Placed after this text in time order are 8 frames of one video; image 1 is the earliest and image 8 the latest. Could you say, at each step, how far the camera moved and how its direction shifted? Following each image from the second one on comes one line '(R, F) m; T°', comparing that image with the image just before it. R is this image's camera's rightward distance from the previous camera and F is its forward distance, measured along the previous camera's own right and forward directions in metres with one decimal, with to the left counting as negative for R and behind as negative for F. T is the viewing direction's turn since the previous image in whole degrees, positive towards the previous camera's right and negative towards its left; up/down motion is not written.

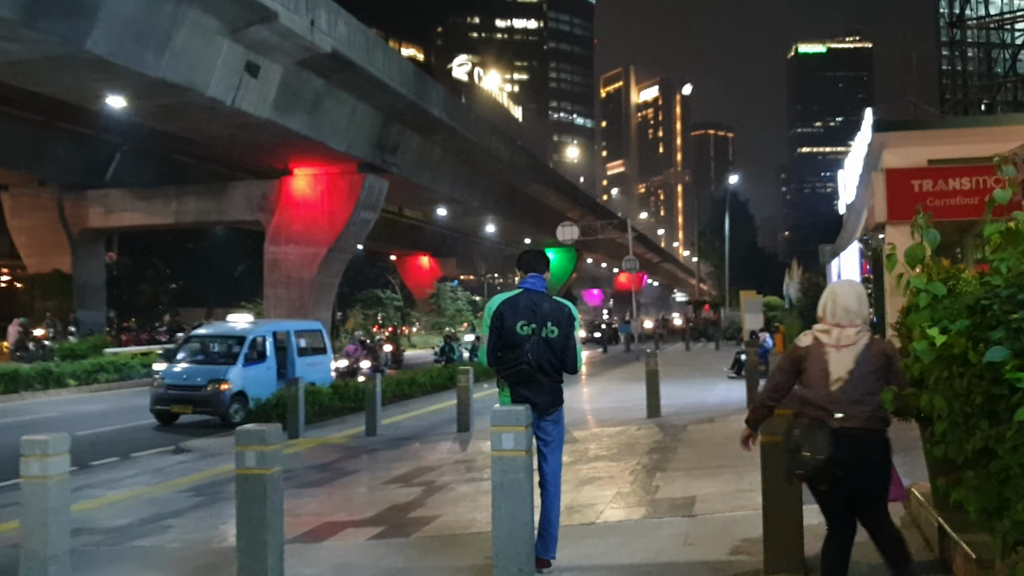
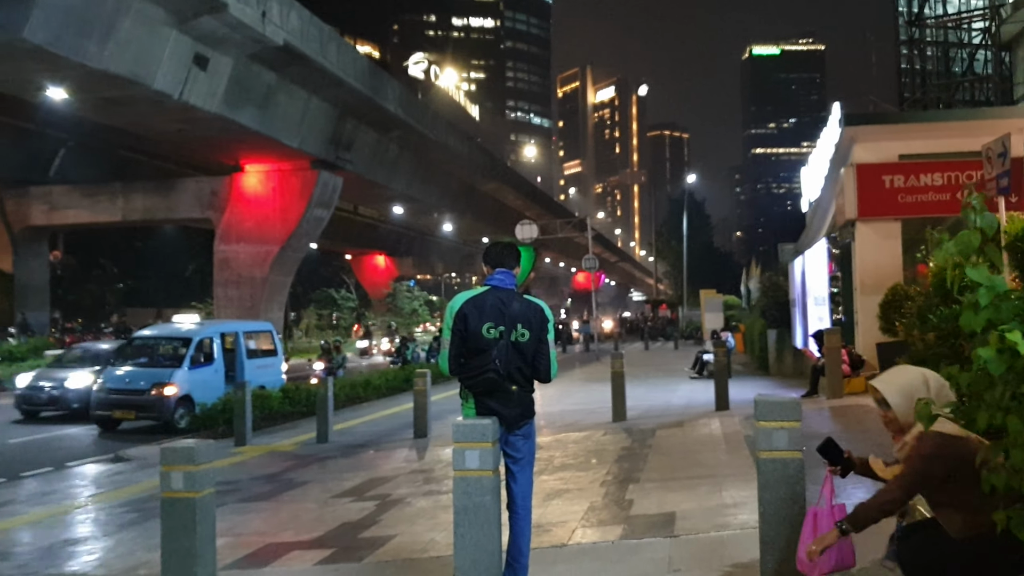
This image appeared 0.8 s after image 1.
(0.0, +0.6) m; +3°
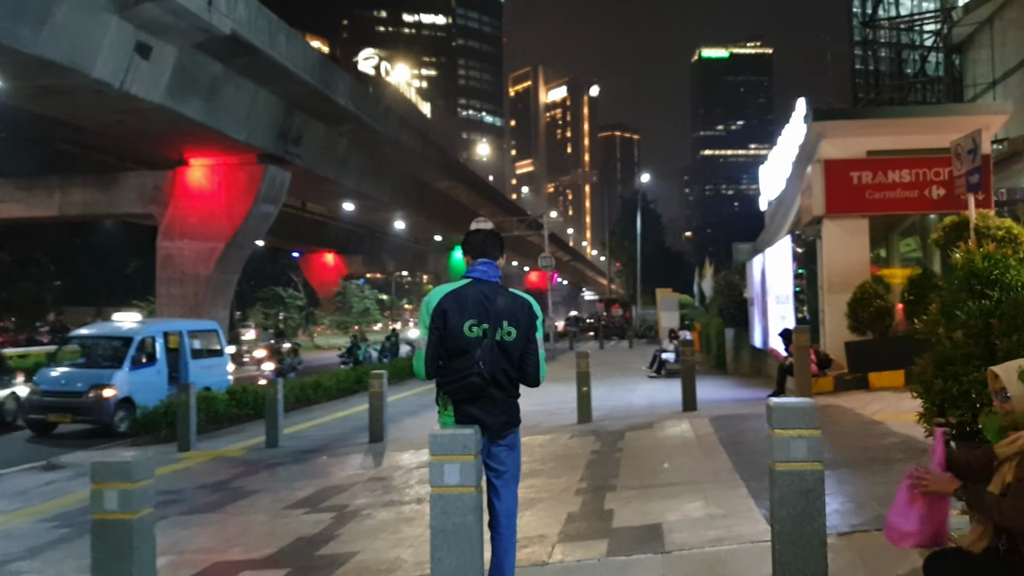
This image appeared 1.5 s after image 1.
(-0.2, +0.5) m; +3°
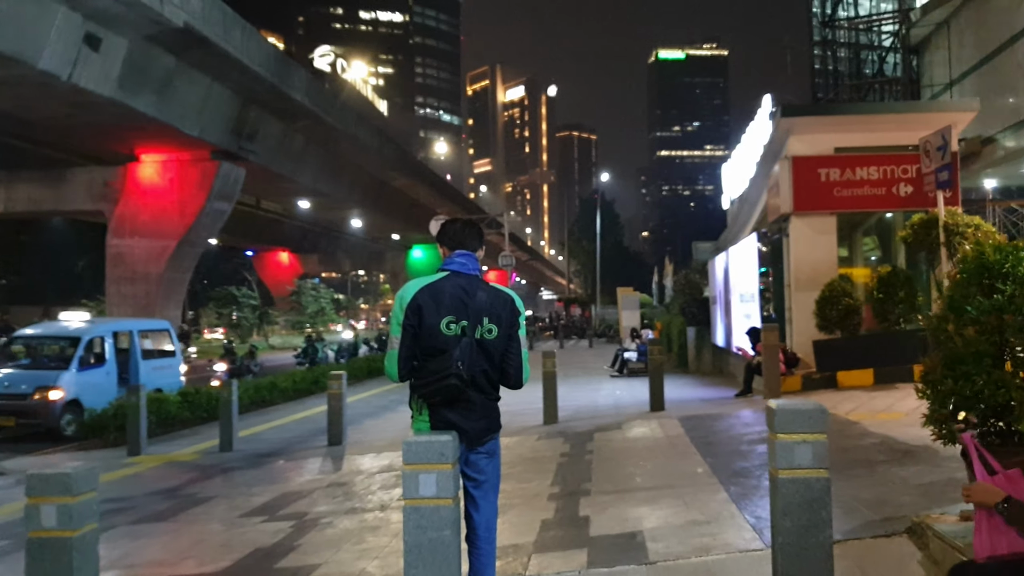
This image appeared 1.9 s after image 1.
(-0.1, +0.3) m; +3°
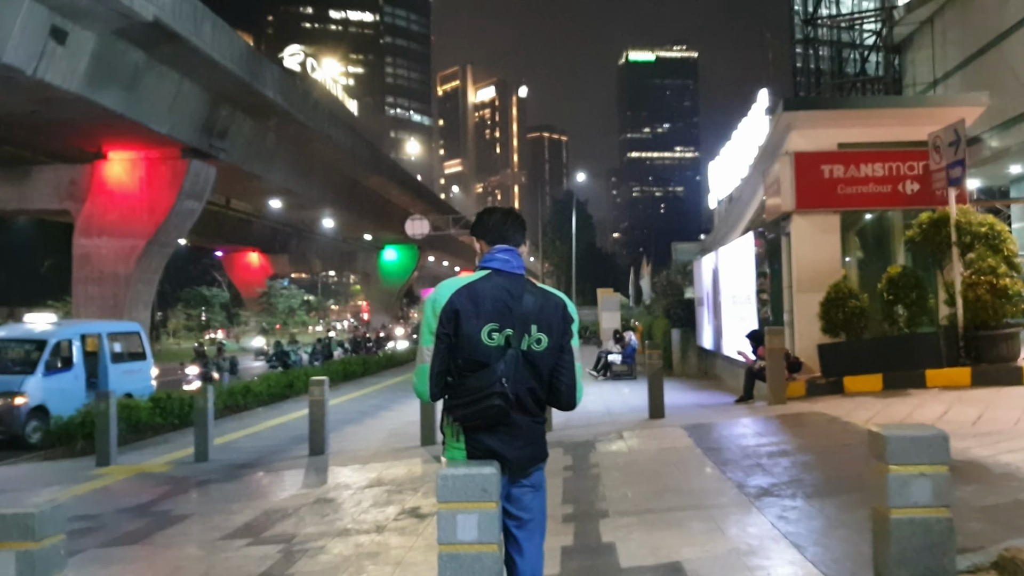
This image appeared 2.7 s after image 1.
(-0.3, +0.6) m; +2°
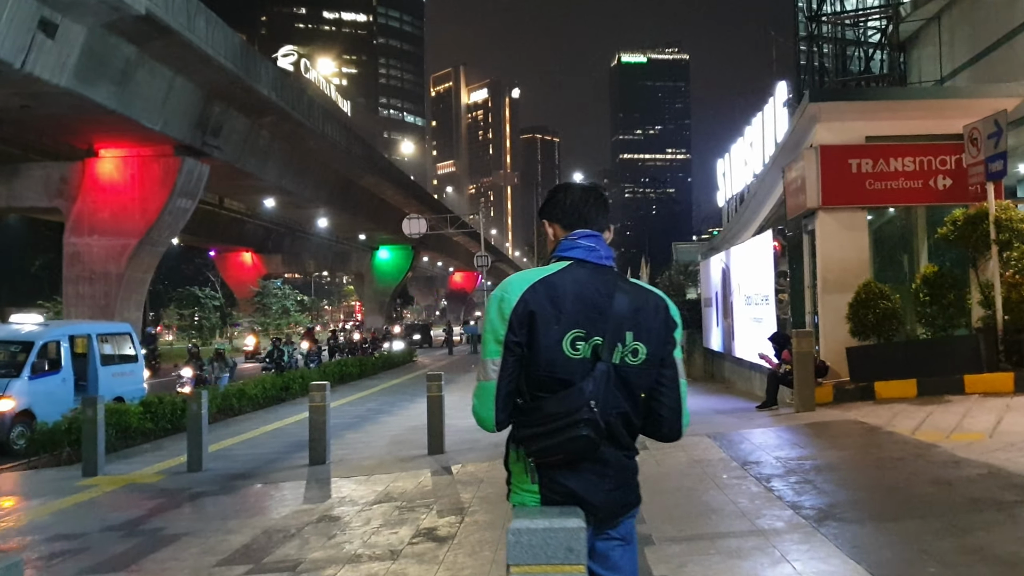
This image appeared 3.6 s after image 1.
(-0.3, +0.6) m; +1°
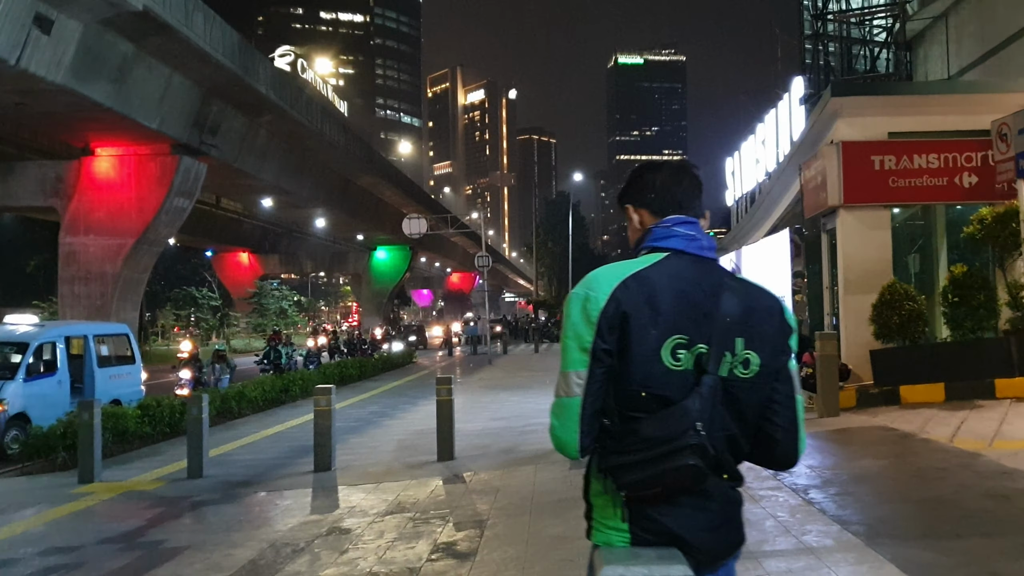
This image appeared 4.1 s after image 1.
(-0.2, +0.4) m; 0°
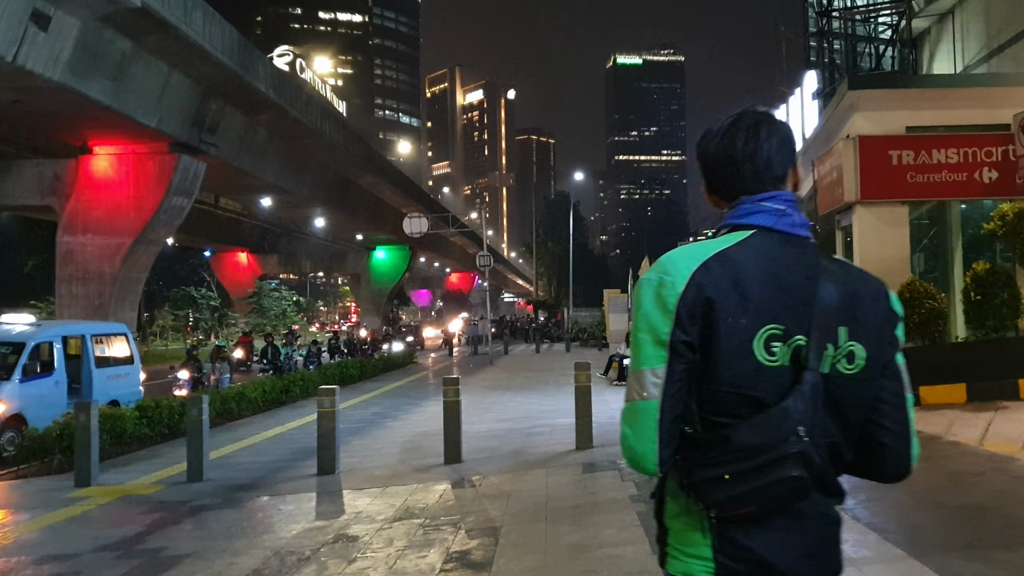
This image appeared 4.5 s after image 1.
(-0.1, +0.3) m; 0°
